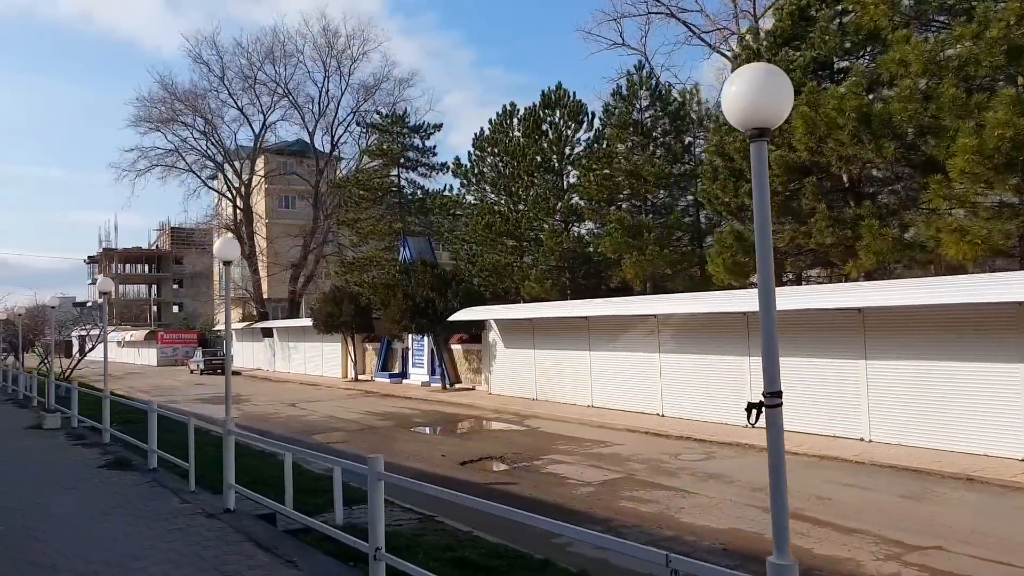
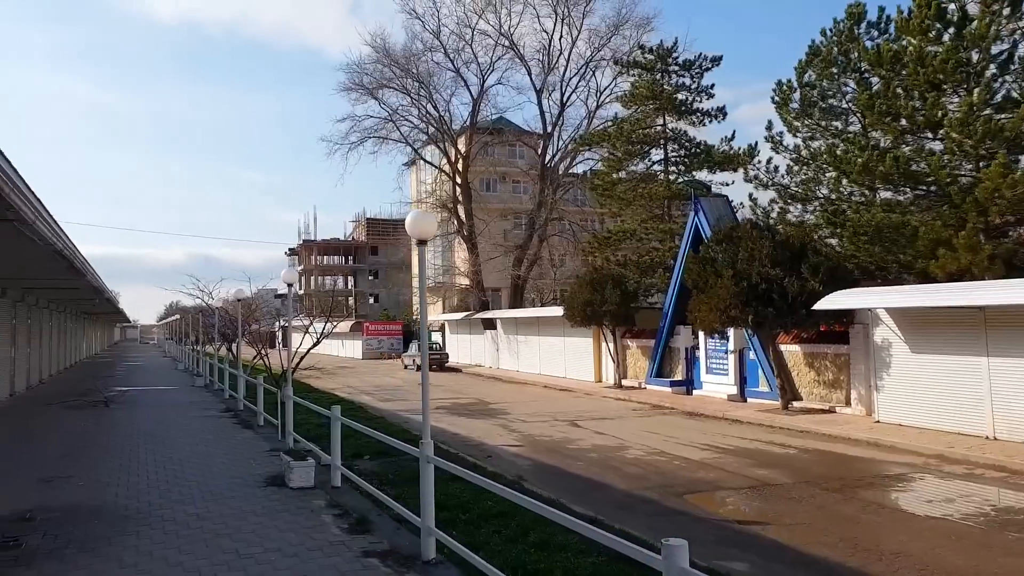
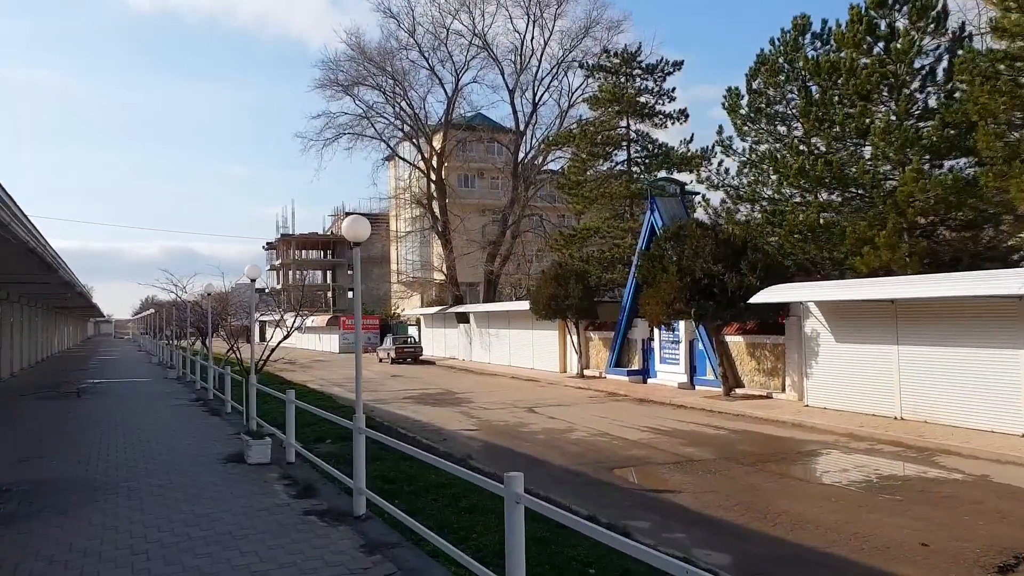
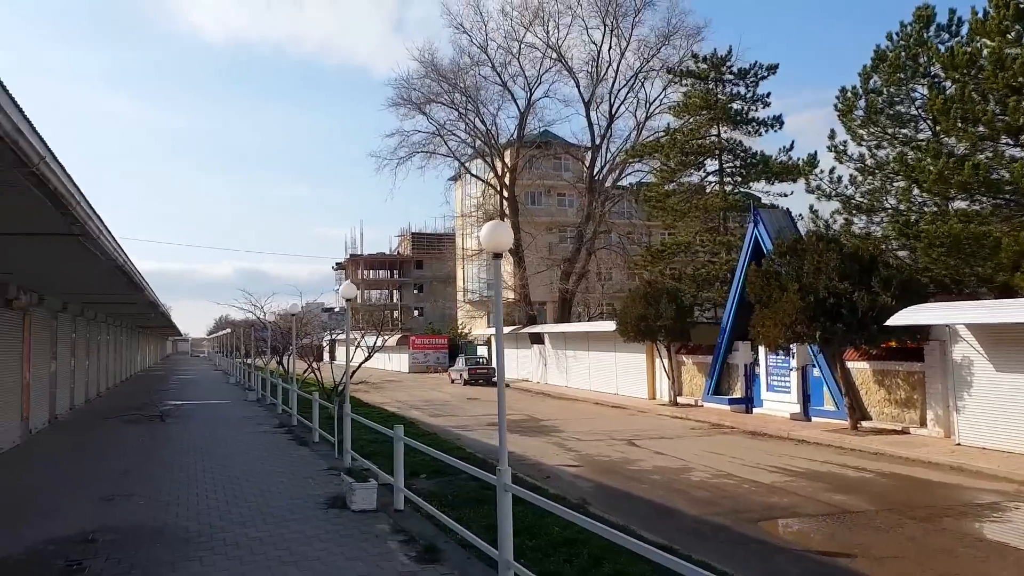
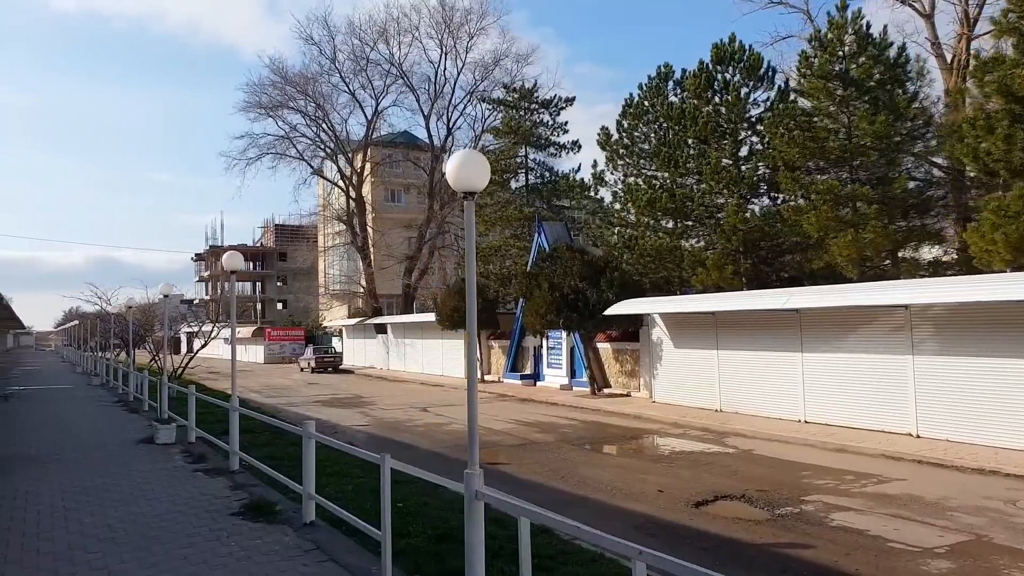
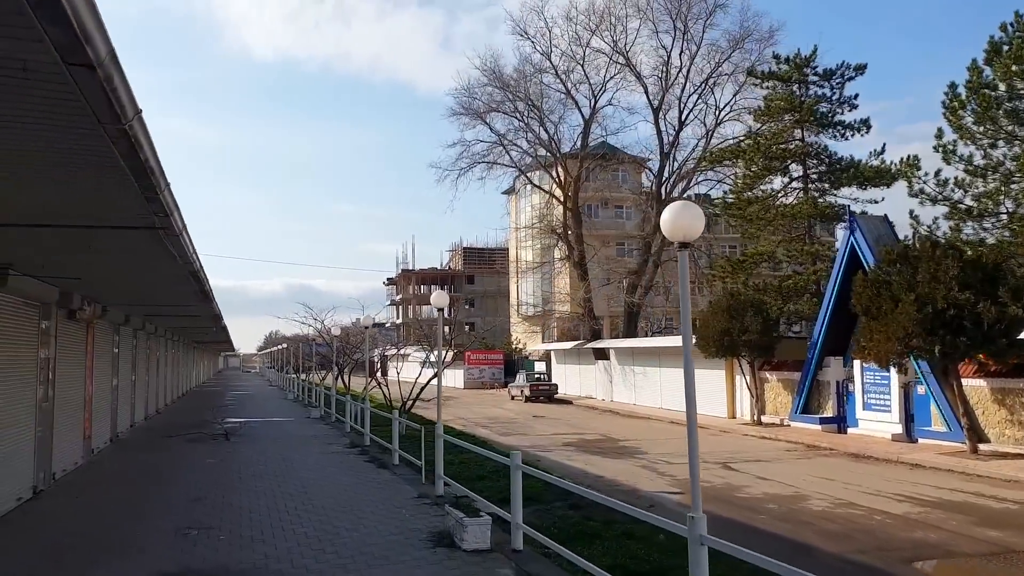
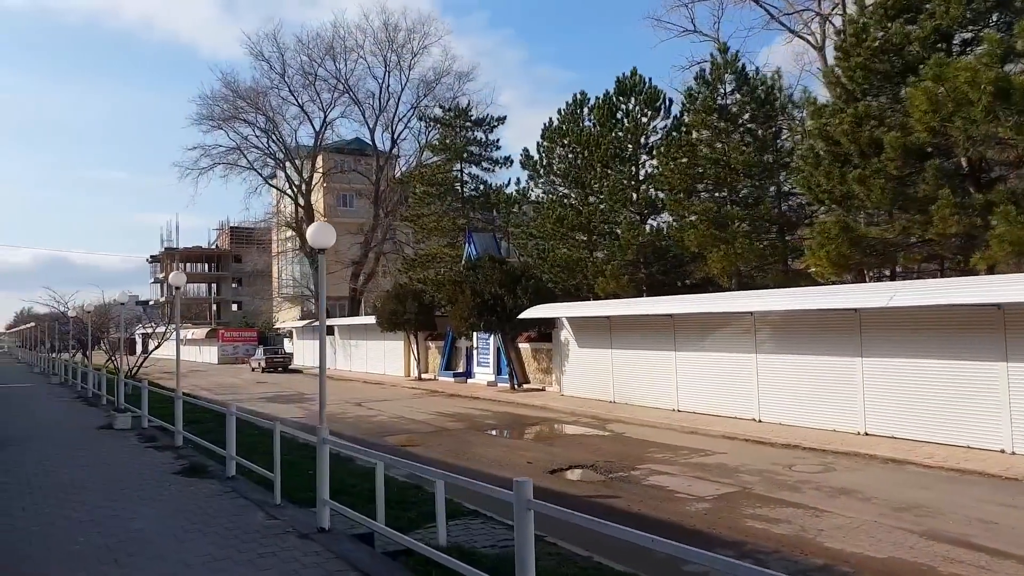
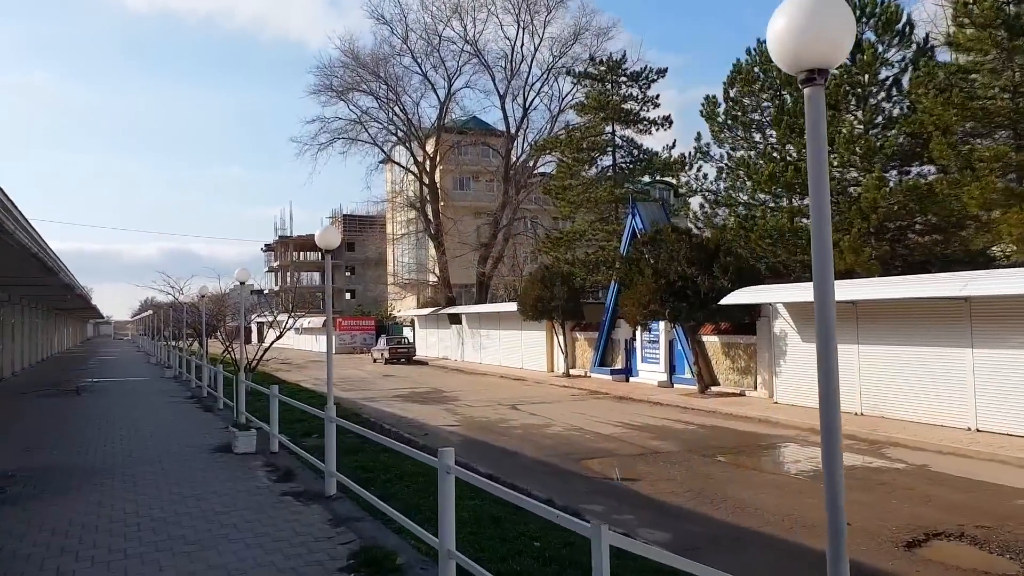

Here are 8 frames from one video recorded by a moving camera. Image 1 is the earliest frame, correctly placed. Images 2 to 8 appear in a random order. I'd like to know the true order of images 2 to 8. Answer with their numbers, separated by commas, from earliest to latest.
7, 5, 8, 3, 2, 4, 6
